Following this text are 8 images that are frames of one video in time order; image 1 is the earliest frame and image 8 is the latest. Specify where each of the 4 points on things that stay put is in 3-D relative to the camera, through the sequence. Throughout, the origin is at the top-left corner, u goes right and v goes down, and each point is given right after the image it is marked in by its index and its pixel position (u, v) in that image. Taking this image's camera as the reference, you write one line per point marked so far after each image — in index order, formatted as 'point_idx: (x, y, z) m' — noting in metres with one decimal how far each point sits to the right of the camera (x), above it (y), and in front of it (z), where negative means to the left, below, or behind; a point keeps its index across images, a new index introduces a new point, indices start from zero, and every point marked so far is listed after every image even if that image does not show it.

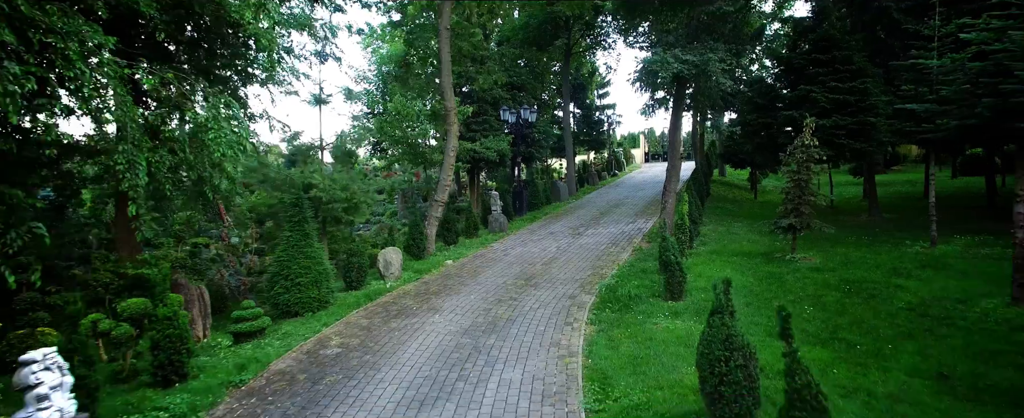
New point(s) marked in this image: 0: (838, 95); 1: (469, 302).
0: (+7.9, +2.8, +14.4) m
1: (-0.7, -1.5, +9.7) m
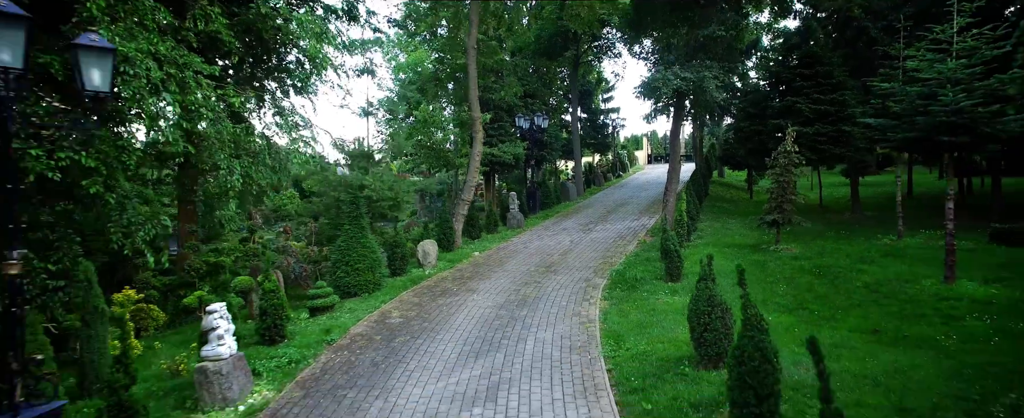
0: (+8.4, +2.8, +16.2) m
1: (-0.2, -1.4, +11.5) m
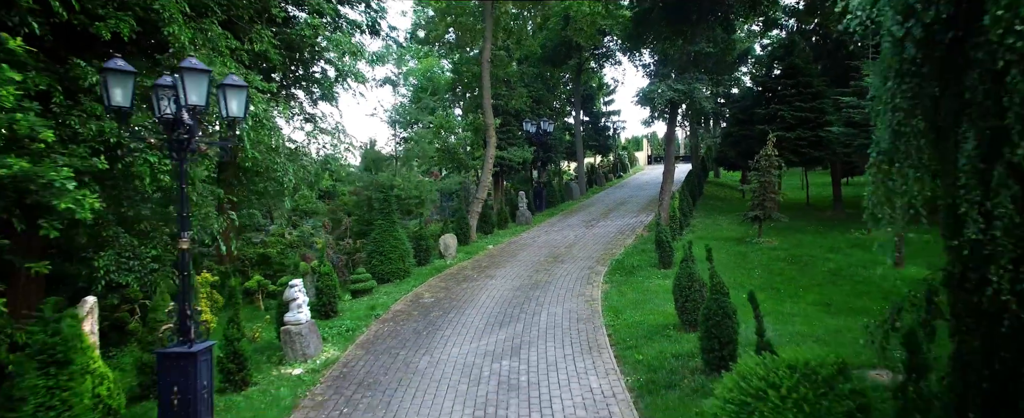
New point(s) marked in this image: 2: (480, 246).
0: (+8.7, +2.9, +17.8) m
1: (+0.1, -1.4, +13.1) m
2: (-0.9, -1.0, +16.3) m
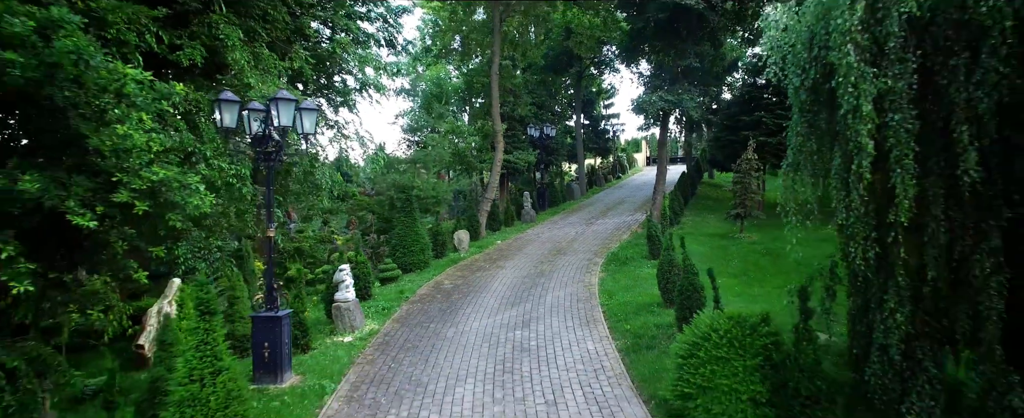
0: (+8.9, +2.9, +19.5) m
1: (+0.3, -1.3, +14.8) m
2: (-0.7, -1.0, +17.9) m
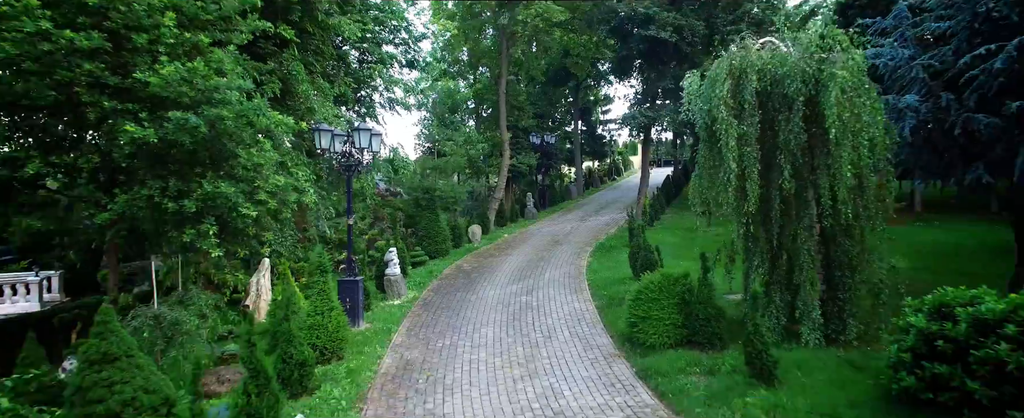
0: (+9.1, +3.0, +22.5) m
1: (+0.4, -1.3, +17.8) m
2: (-0.5, -0.9, +21.0) m
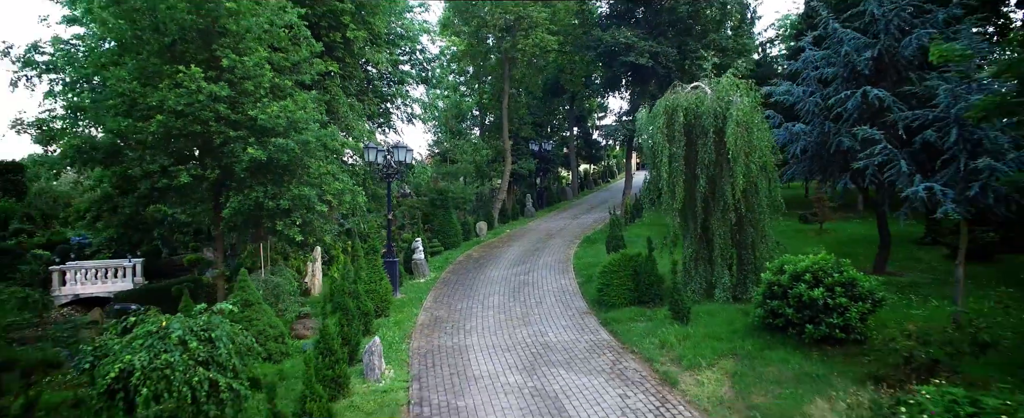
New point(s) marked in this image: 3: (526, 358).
0: (+9.1, +3.0, +25.6) m
1: (+0.5, -1.2, +21.0) m
2: (-0.5, -0.9, +24.2) m
3: (+0.2, -2.2, +8.9) m
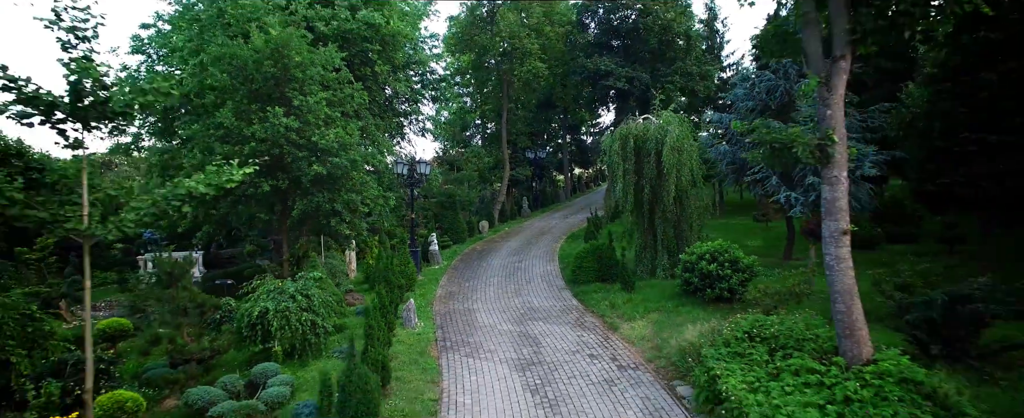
0: (+9.0, +3.0, +29.2) m
1: (+0.4, -1.3, +24.6) m
2: (-0.5, -0.9, +27.8) m
3: (+0.1, -2.2, +12.6) m
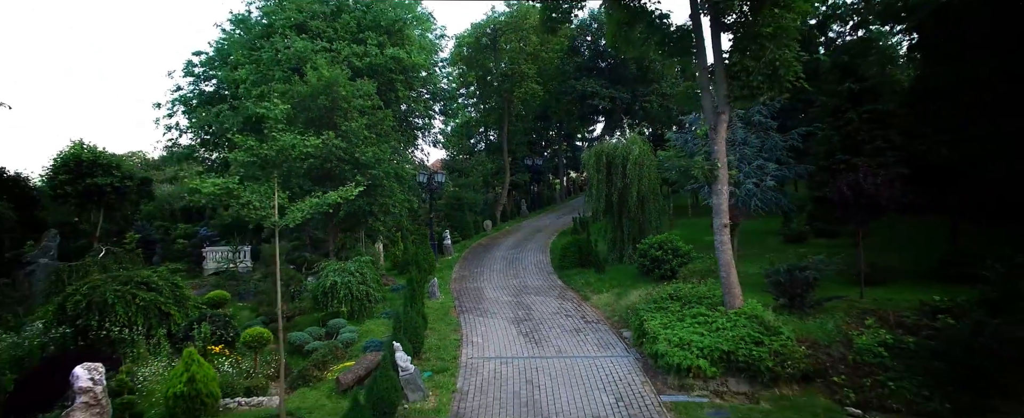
0: (+9.1, +2.9, +33.1) m
1: (+0.4, -1.3, +28.5) m
2: (-0.5, -1.0, +31.7) m
3: (+0.1, -2.3, +16.4) m
